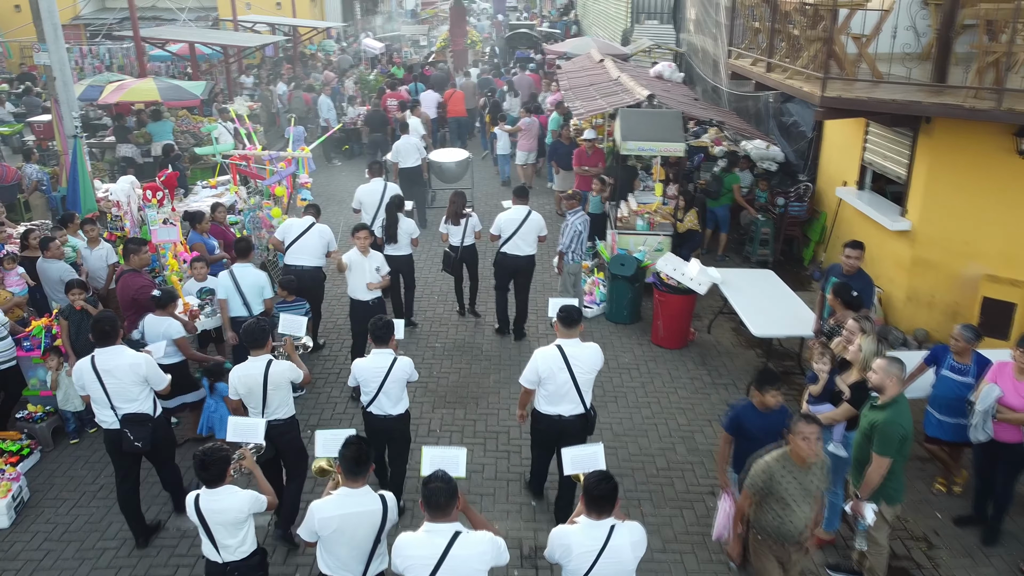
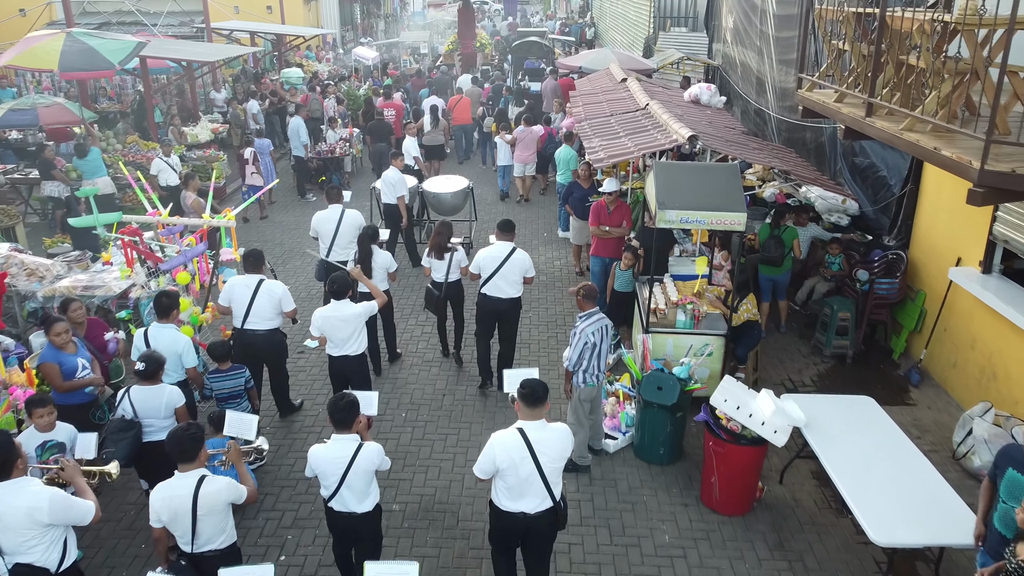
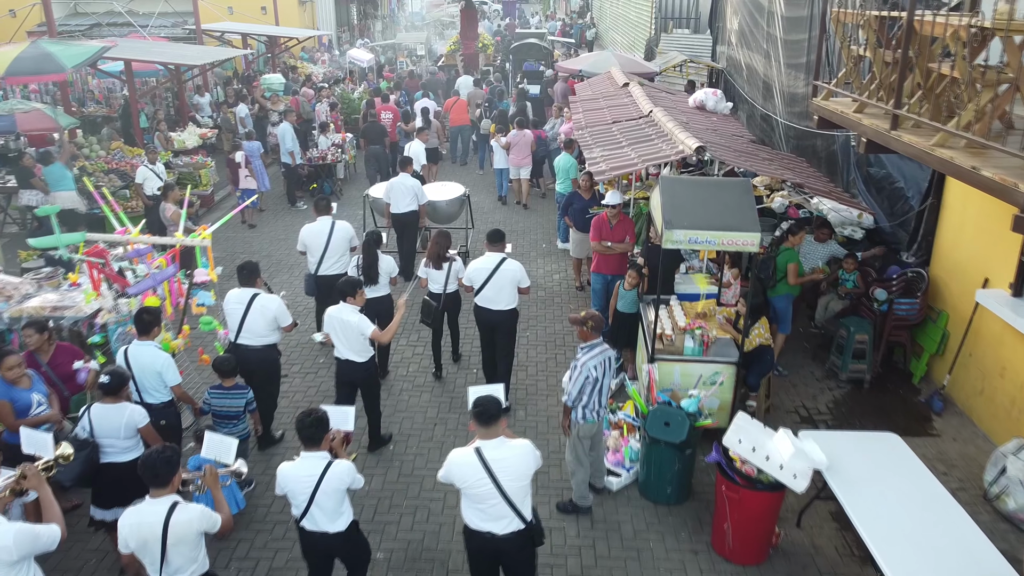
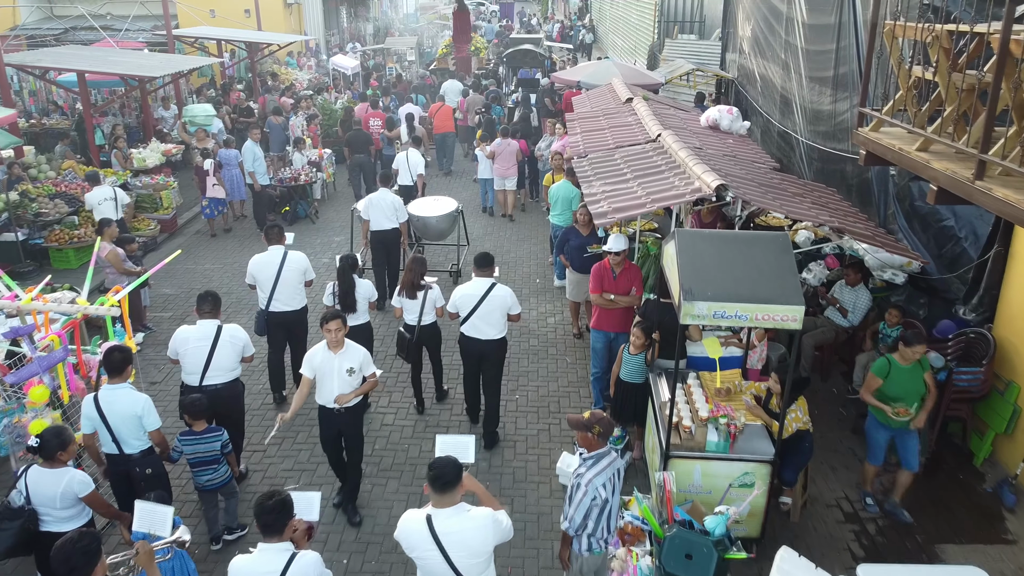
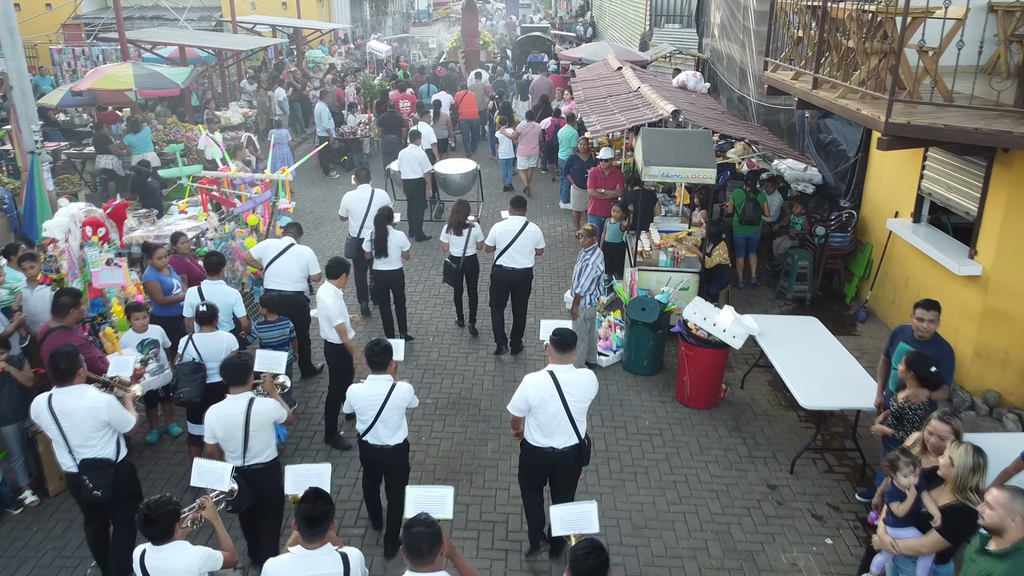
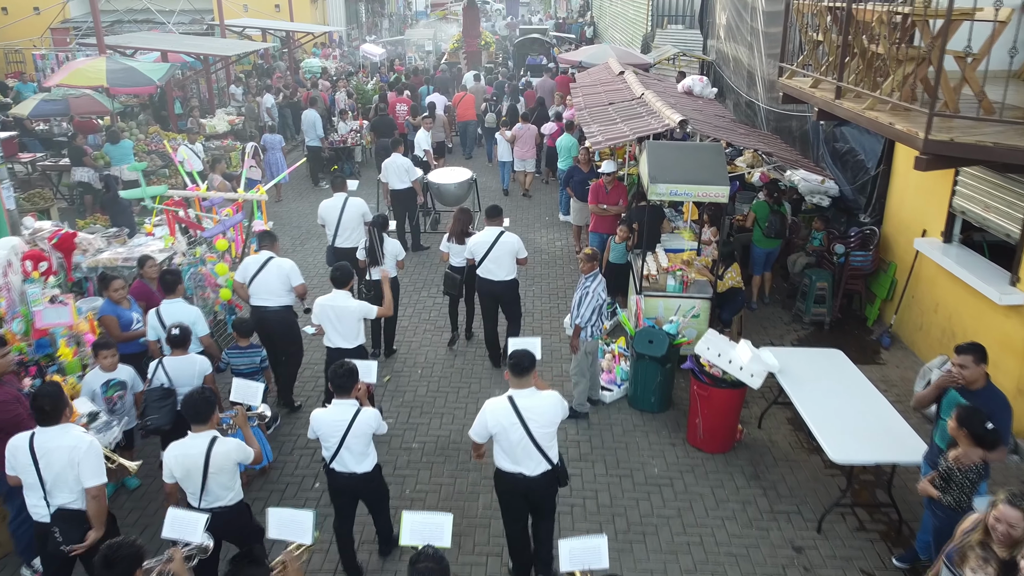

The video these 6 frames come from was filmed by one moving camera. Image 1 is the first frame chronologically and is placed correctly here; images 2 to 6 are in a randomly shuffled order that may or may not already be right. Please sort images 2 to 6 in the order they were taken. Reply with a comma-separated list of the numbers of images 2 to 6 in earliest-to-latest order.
5, 6, 2, 3, 4
